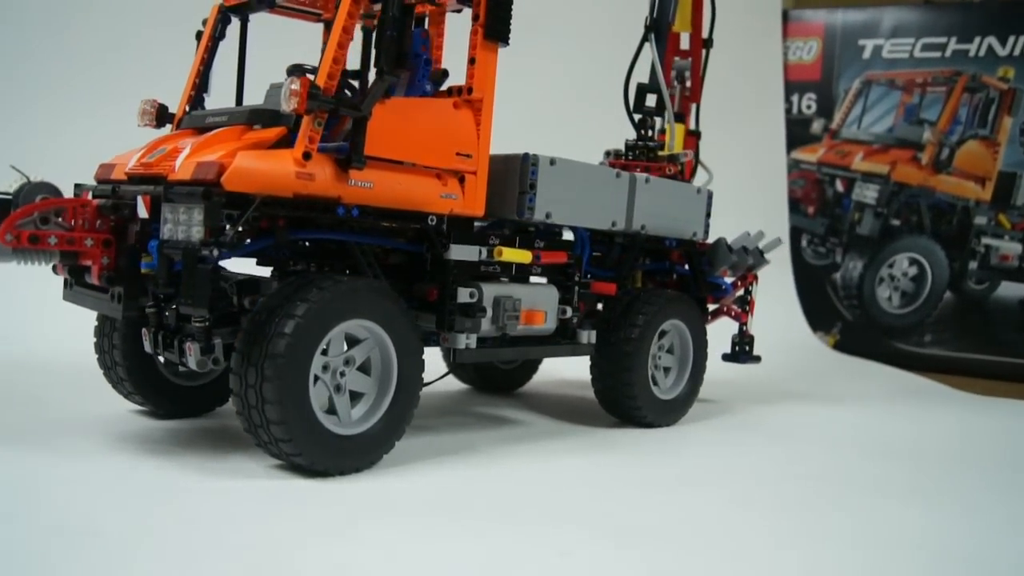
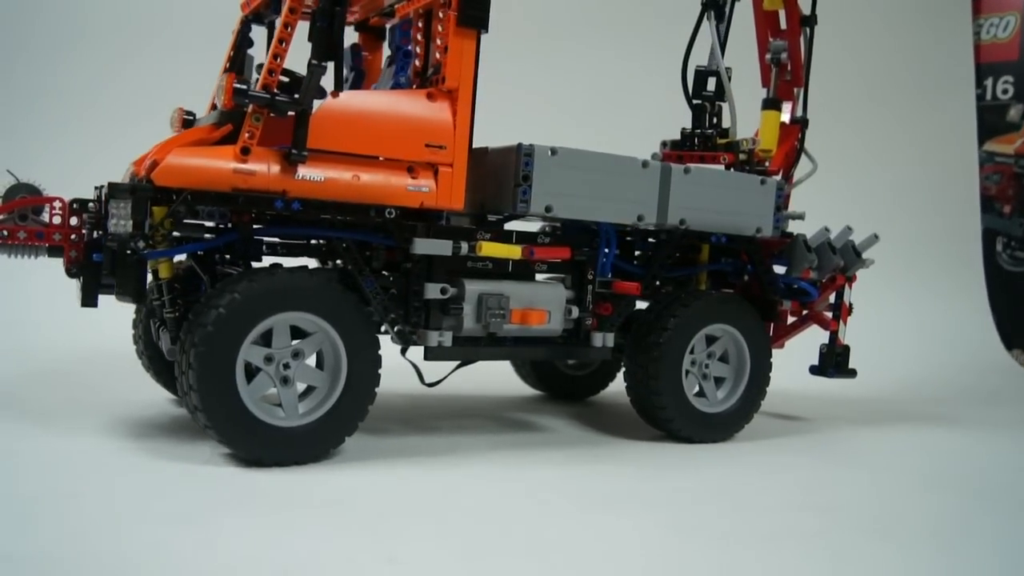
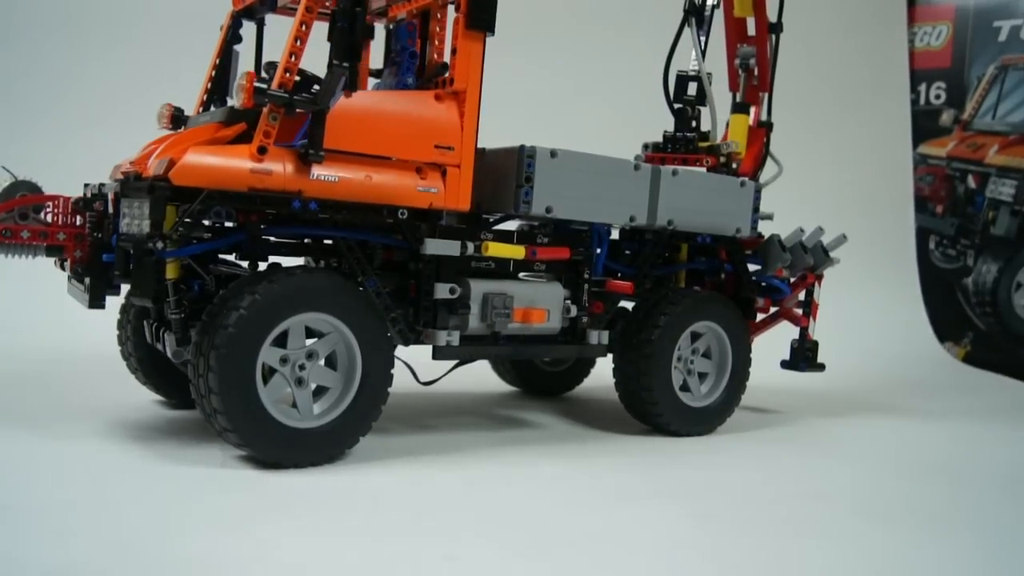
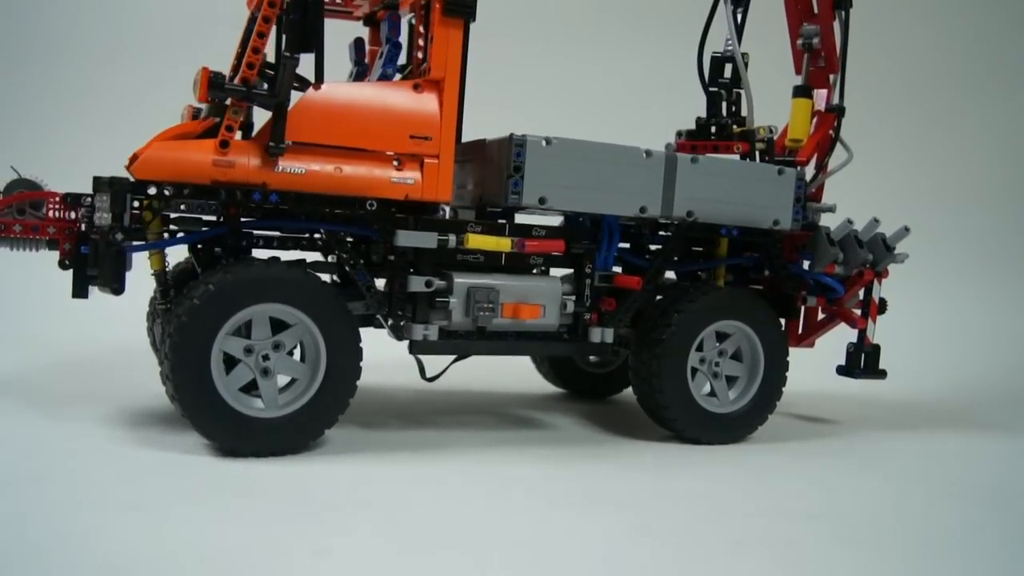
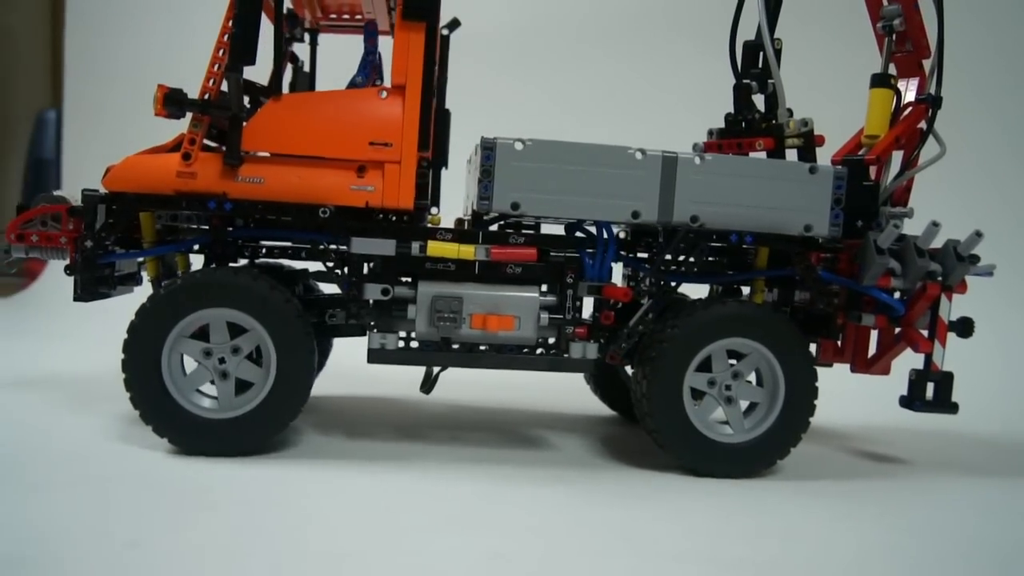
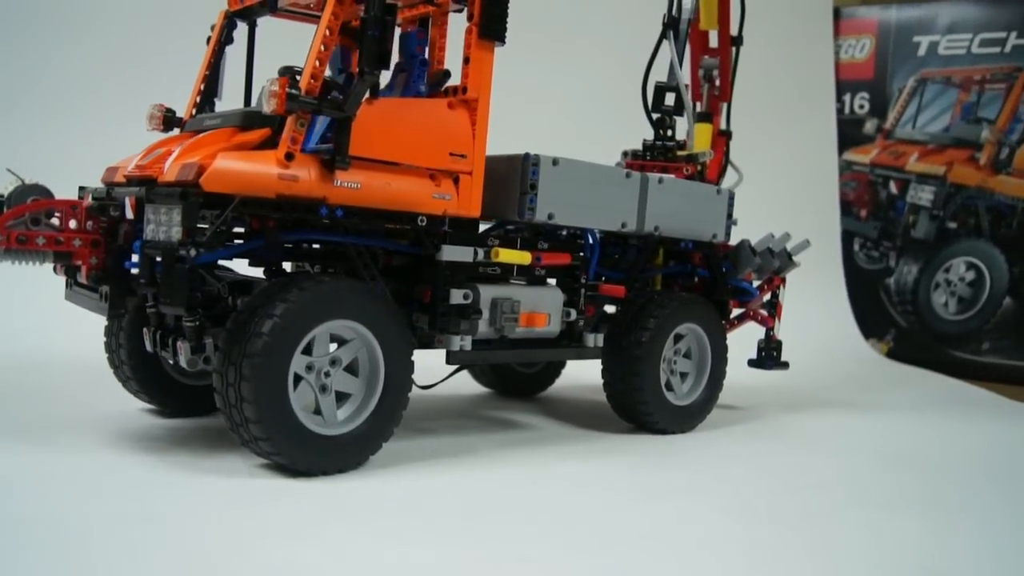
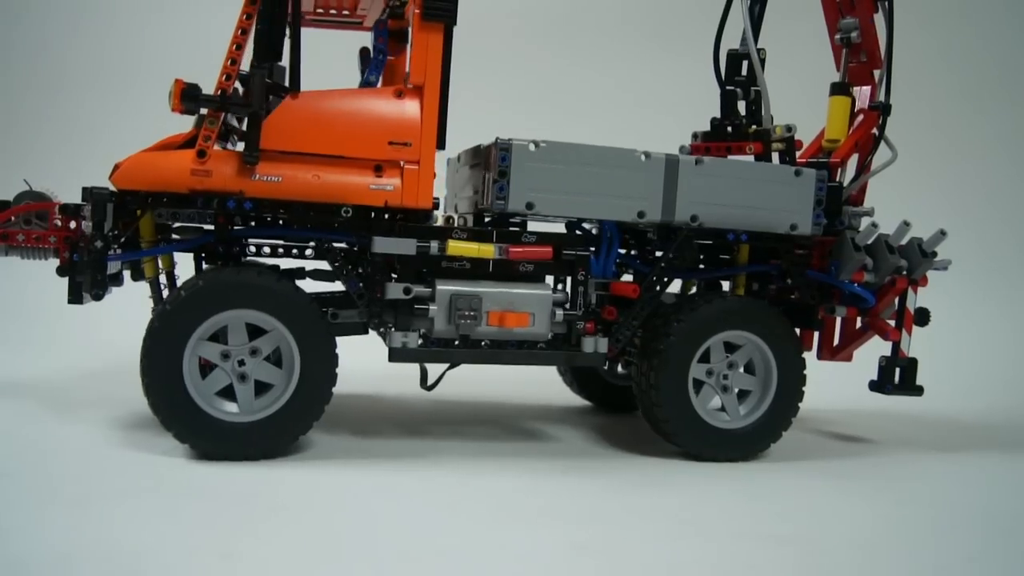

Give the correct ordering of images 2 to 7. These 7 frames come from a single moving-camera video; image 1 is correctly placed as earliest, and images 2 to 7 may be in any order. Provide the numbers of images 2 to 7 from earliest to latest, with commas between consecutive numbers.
6, 3, 2, 4, 7, 5
